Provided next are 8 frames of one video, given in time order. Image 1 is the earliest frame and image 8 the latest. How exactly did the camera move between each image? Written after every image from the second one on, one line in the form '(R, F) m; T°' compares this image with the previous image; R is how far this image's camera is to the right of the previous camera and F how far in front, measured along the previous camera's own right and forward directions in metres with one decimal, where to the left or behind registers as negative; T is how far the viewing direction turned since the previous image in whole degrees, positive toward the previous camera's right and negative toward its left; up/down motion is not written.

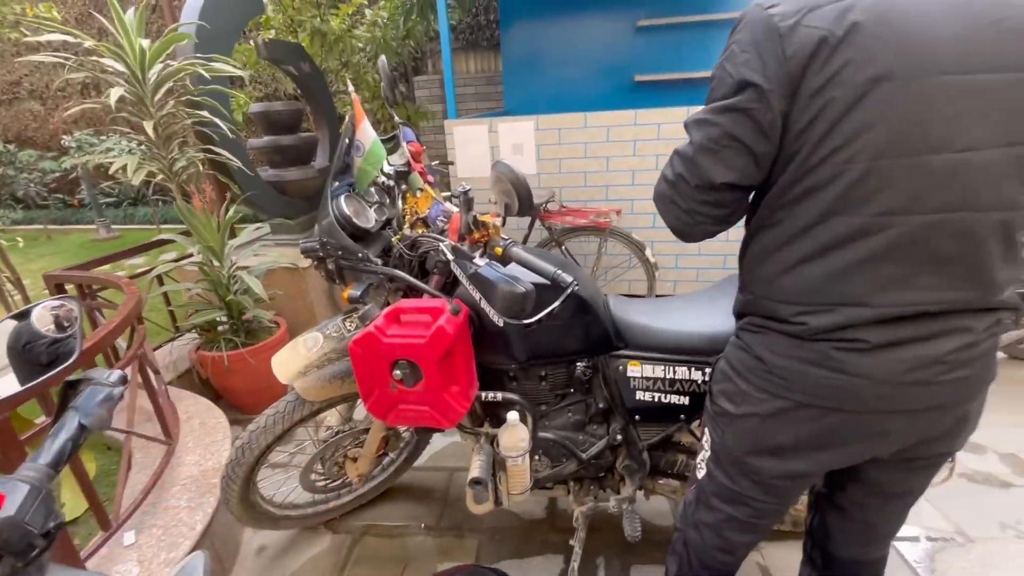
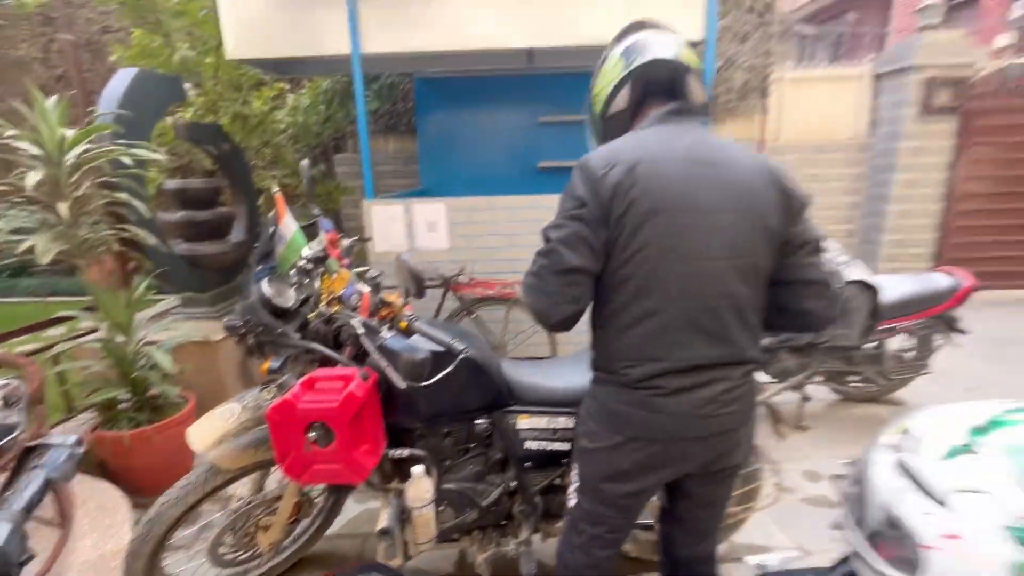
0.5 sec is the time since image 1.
(+0.1, -0.3) m; +9°
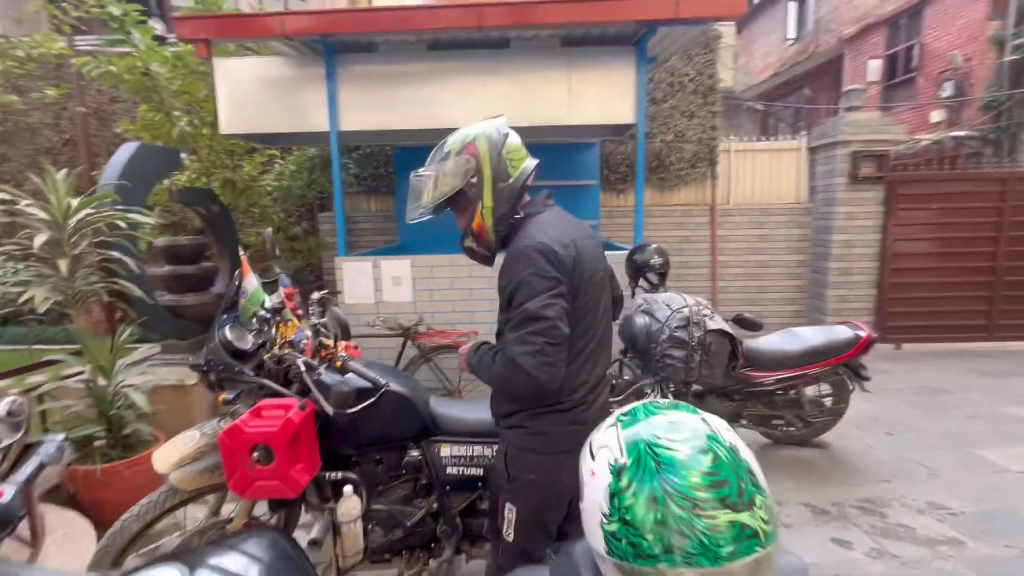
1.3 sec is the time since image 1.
(+0.3, -0.4) m; +1°
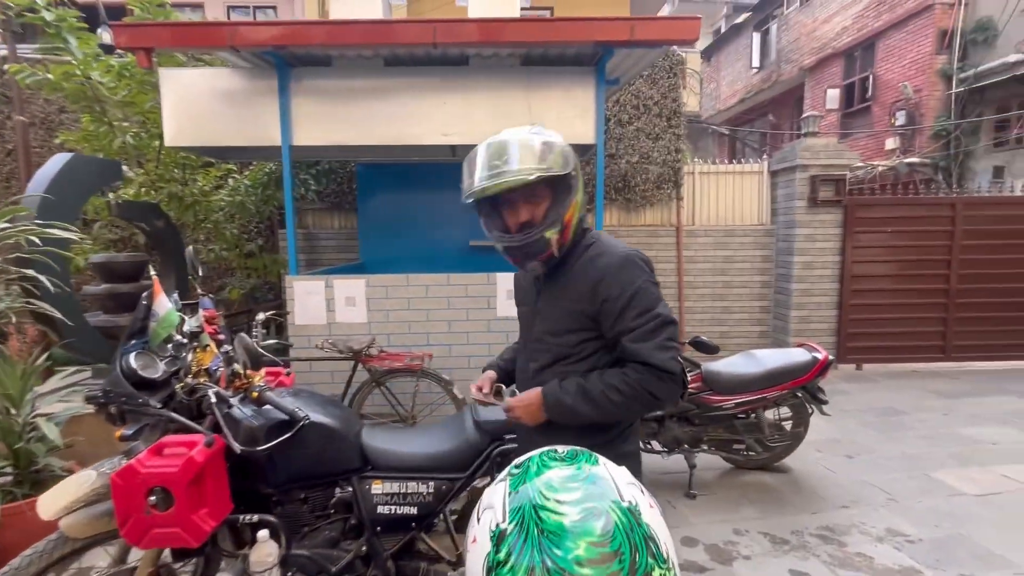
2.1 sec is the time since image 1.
(+0.2, +0.1) m; +3°
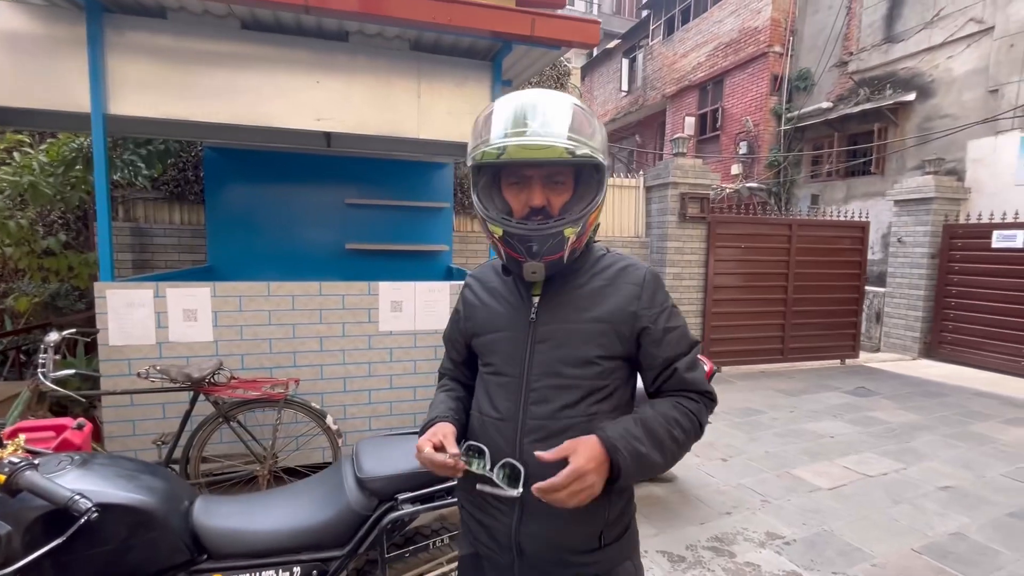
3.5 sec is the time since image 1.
(-0.1, +0.3) m; +14°
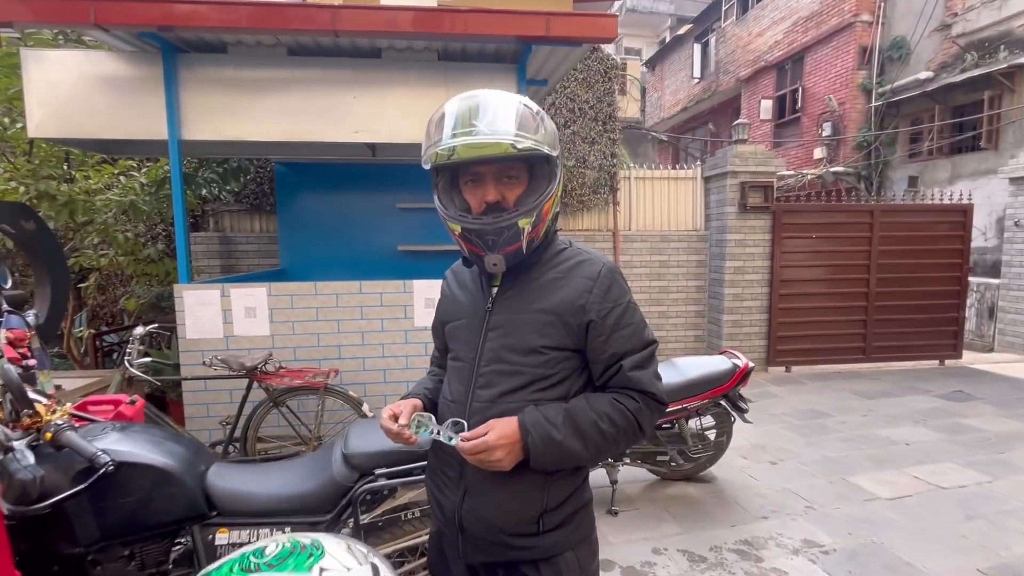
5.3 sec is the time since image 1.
(+0.4, -0.1) m; -9°
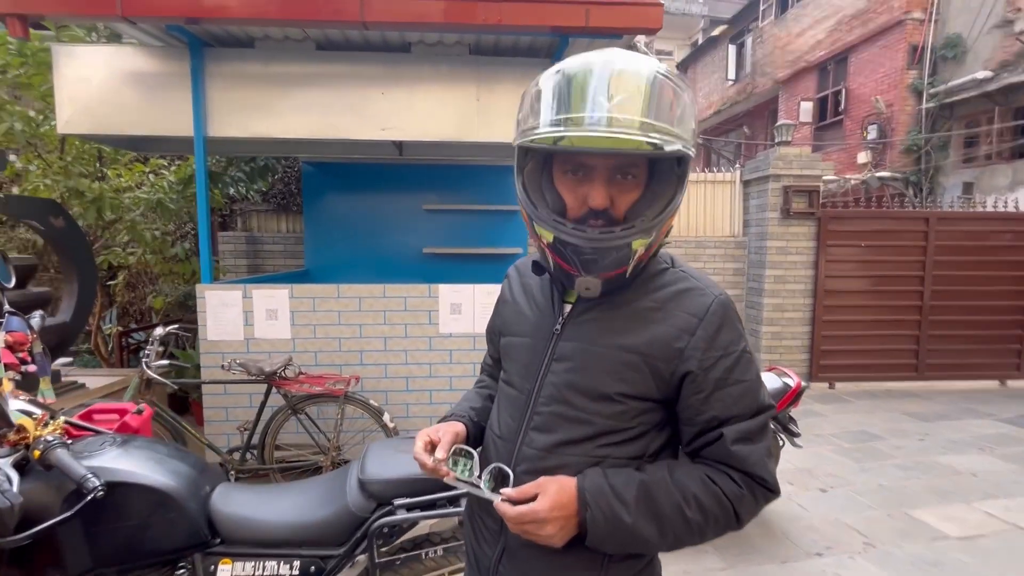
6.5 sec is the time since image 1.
(0.0, +0.2) m; -3°
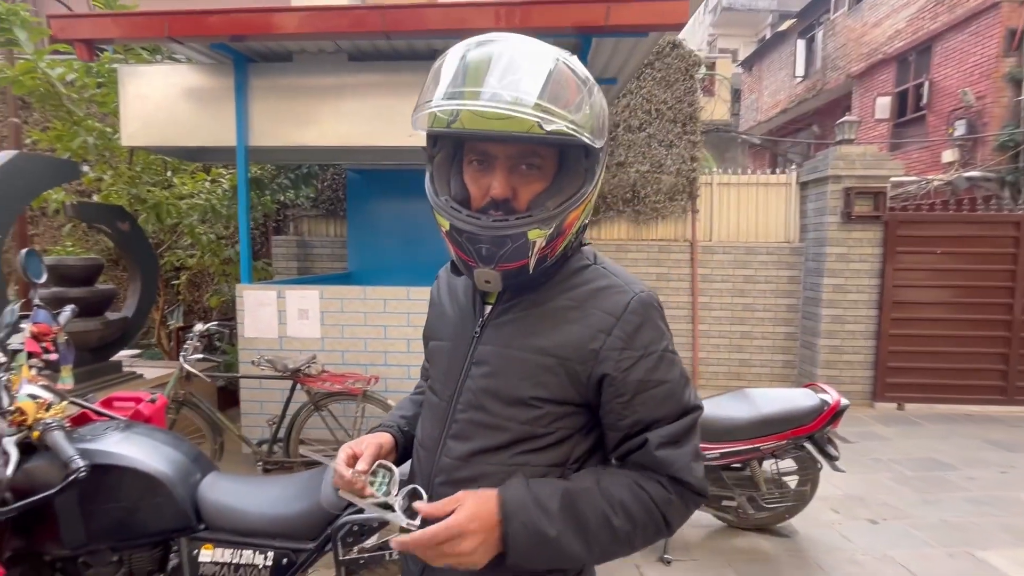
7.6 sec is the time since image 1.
(+0.3, 0.0) m; -7°
